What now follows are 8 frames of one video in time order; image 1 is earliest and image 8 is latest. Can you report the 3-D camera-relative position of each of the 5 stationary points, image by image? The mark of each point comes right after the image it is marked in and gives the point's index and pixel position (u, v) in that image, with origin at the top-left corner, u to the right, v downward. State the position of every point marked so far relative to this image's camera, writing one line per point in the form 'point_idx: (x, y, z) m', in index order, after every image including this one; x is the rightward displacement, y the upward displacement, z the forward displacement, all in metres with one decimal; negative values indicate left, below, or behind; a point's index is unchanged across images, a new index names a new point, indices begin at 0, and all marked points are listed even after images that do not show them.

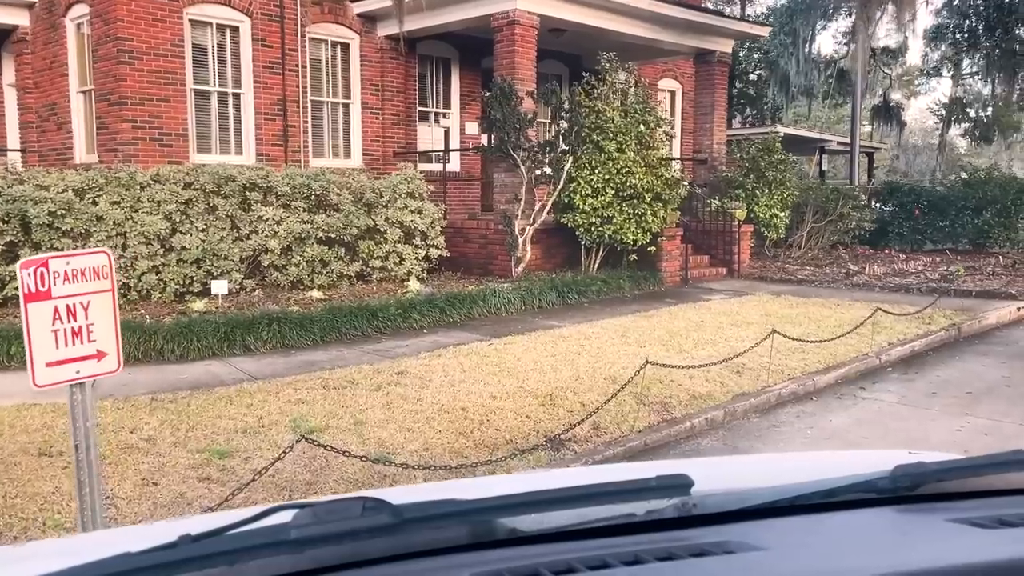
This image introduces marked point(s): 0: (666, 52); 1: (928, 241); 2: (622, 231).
0: (+3.2, +4.9, +17.1) m
1: (+9.4, +1.1, +18.8) m
2: (+1.7, +0.9, +12.8) m
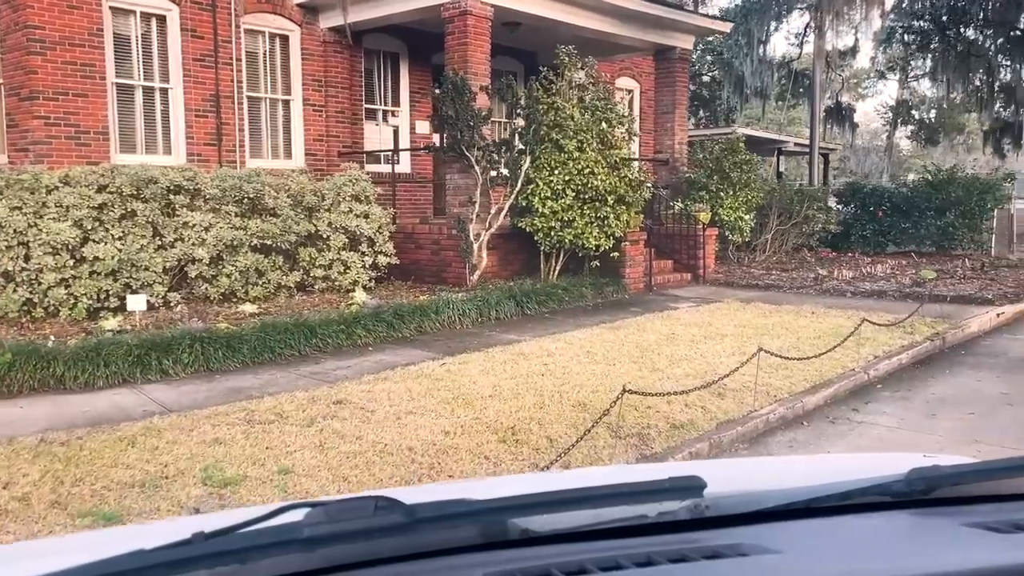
0: (+2.2, +4.8, +16.3) m
1: (+8.4, +1.0, +18.4) m
2: (+1.1, +0.8, +12.0) m
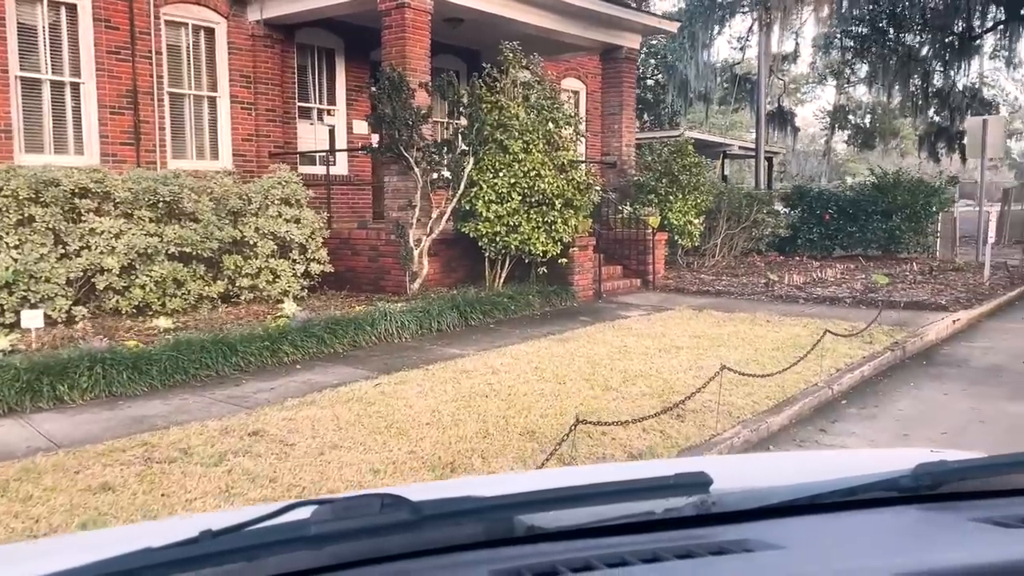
0: (+1.1, +4.7, +15.8) m
1: (+7.2, +0.9, +18.2) m
2: (+0.3, +0.7, +11.4) m
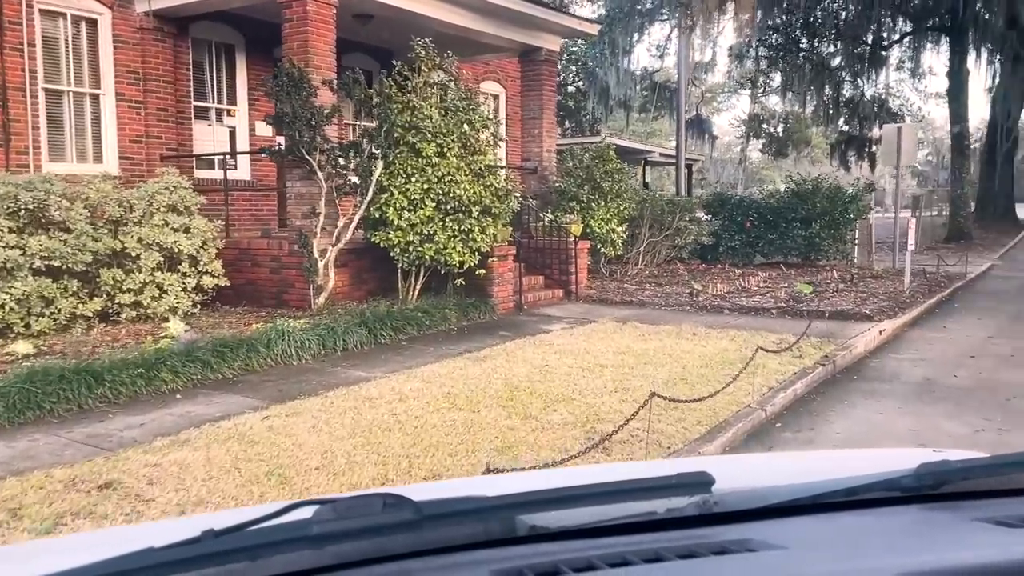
0: (-0.4, +4.5, +15.2) m
1: (+5.4, +0.7, +18.1) m
2: (-0.8, +0.5, +10.6) m
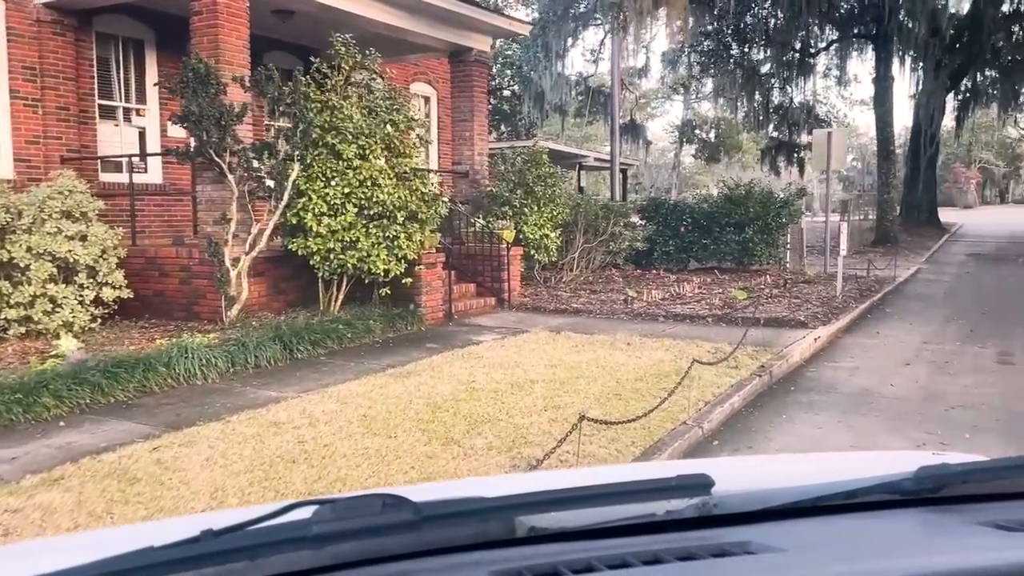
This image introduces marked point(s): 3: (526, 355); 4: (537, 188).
0: (-1.7, +4.3, +14.6) m
1: (+4.0, +0.6, +18.0) m
2: (-1.7, +0.4, +10.1) m
3: (+0.2, -0.7, +8.7) m
4: (+0.4, +1.7, +13.8) m
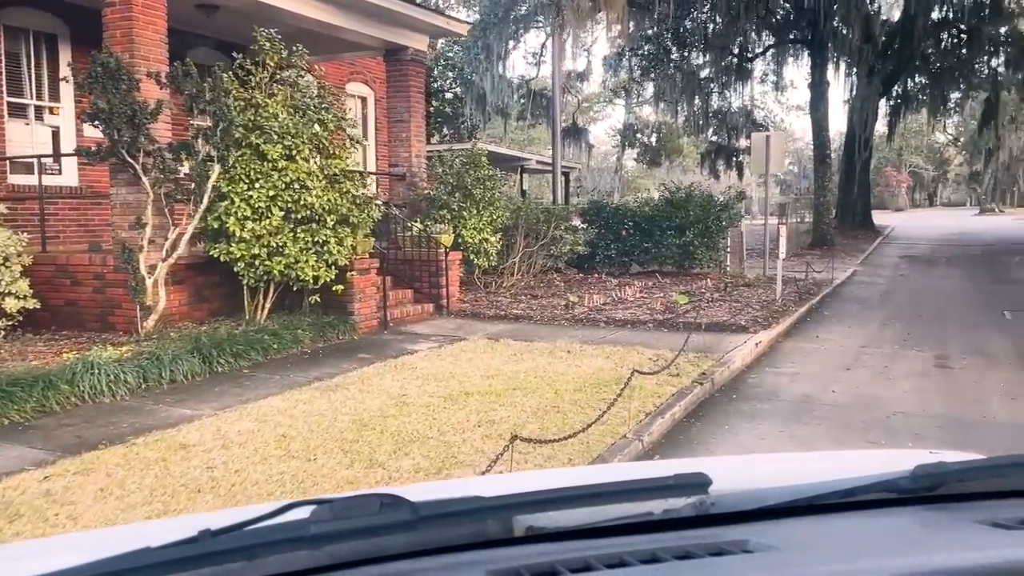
0: (-2.8, +4.2, +14.2) m
1: (+2.7, +0.5, +17.9) m
2: (-2.5, +0.3, +9.6) m
3: (-0.5, -0.8, +8.3) m
4: (-0.6, +1.6, +13.4) m
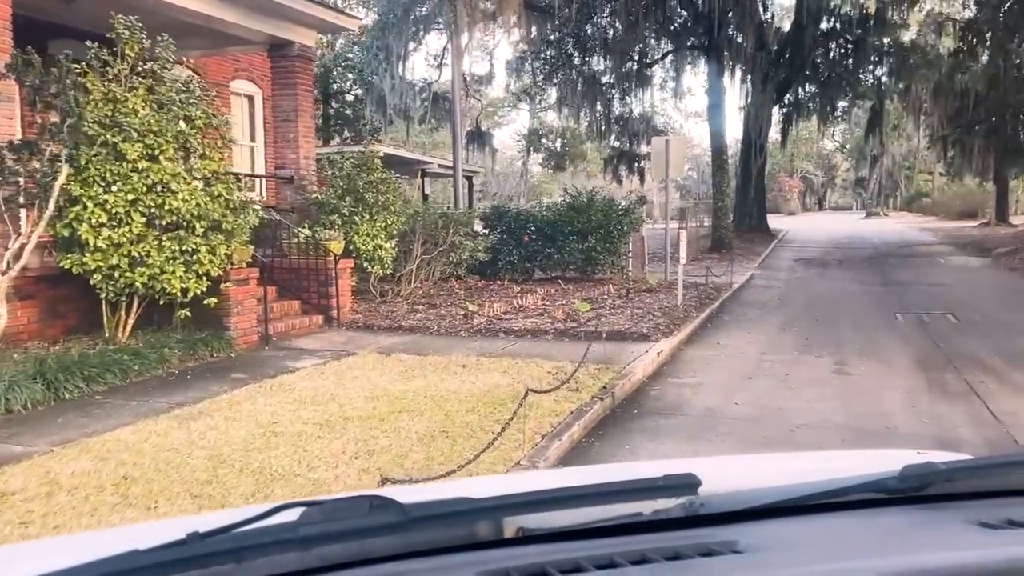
0: (-4.5, +4.0, +13.2) m
1: (+0.5, +0.4, +17.5) m
2: (-3.7, +0.1, +8.7) m
3: (-1.5, -0.9, +7.7) m
4: (-2.2, +1.4, +12.7) m
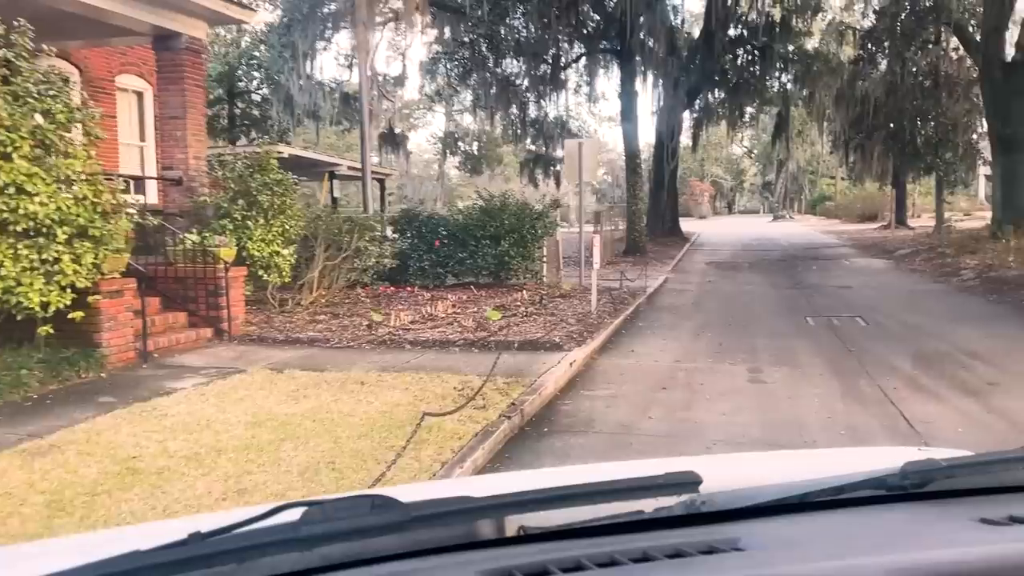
0: (-6.0, +3.9, +12.2) m
1: (-1.3, +0.3, +16.9) m
2: (-4.6, 0.0, +7.7) m
3: (-2.4, -1.0, +6.9) m
4: (-3.6, +1.3, +11.9) m
